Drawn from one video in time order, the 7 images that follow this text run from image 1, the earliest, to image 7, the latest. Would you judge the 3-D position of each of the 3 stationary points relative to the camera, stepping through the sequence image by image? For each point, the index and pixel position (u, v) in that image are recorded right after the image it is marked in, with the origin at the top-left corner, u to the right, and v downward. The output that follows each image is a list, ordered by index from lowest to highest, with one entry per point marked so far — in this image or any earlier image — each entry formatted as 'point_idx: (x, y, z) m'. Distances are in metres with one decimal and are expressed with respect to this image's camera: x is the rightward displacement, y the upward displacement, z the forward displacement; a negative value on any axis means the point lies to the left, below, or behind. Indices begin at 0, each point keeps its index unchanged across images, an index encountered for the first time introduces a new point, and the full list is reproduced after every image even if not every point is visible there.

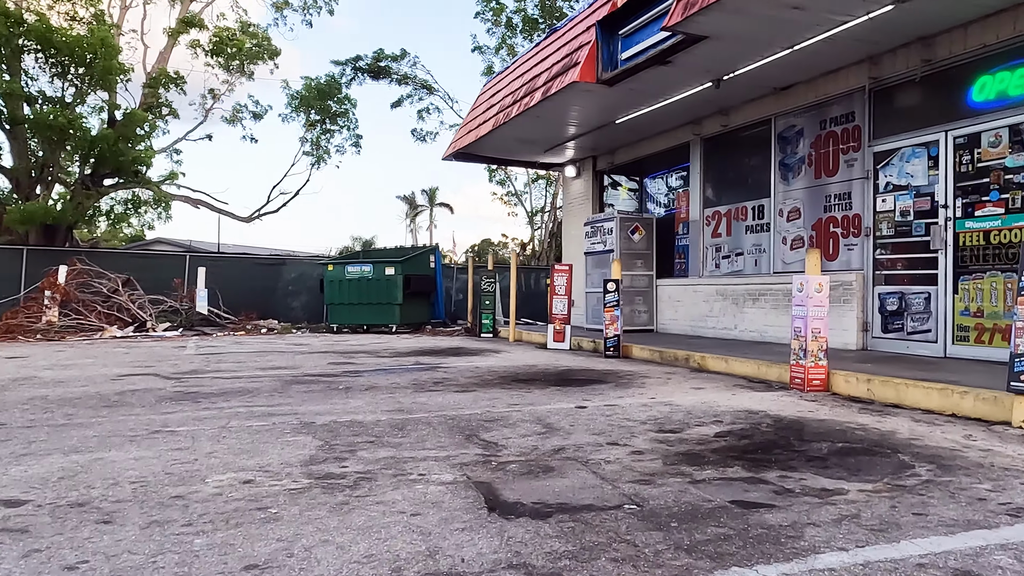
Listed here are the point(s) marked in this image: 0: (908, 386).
0: (+3.5, -0.9, +6.7) m
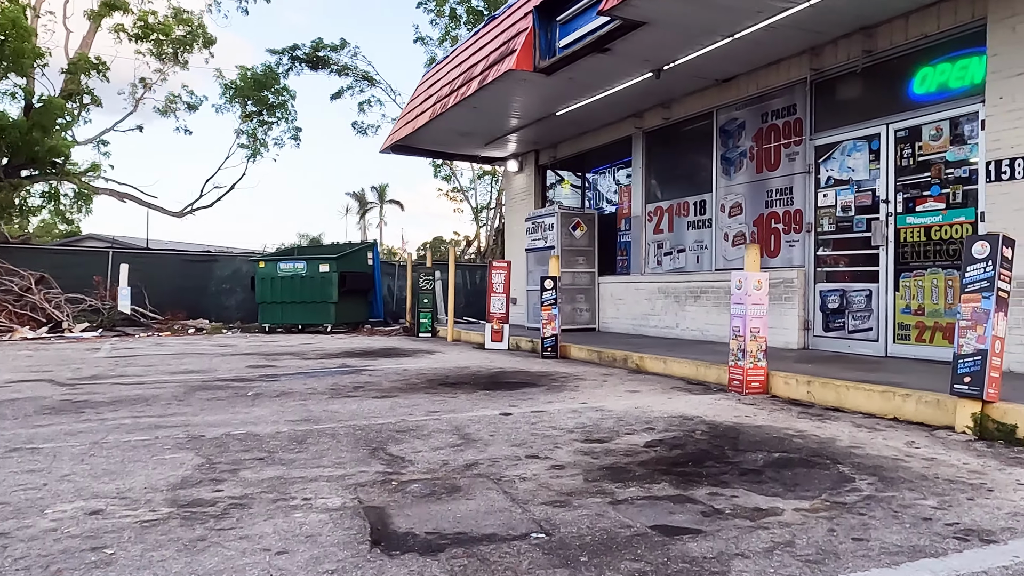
0: (+2.8, -0.8, +6.4) m
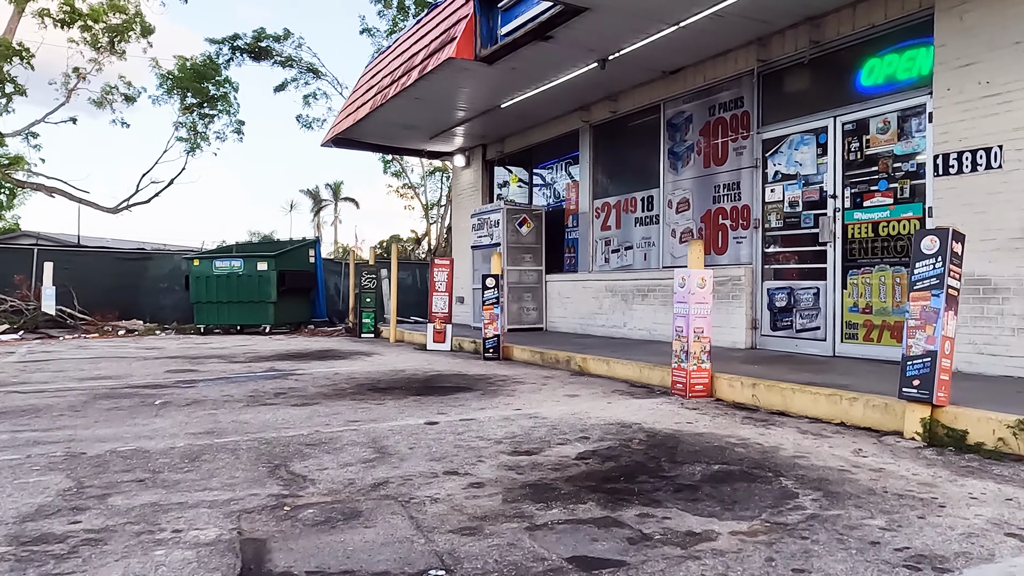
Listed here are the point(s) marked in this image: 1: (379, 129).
0: (+2.2, -0.8, +6.1) m
1: (-2.6, +3.2, +15.0) m
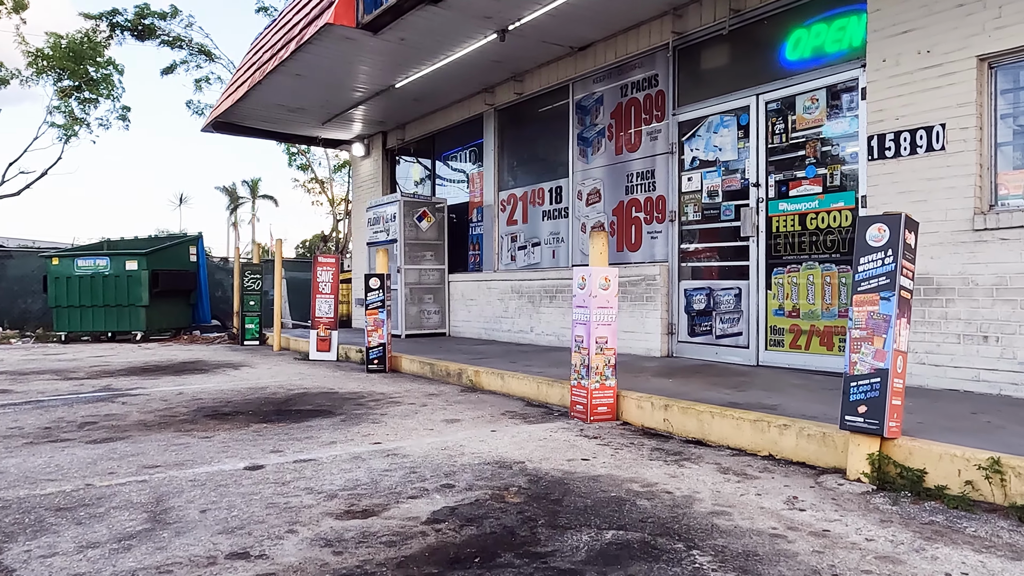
0: (+1.3, -0.8, +5.0) m
1: (-4.4, +3.1, +13.4) m
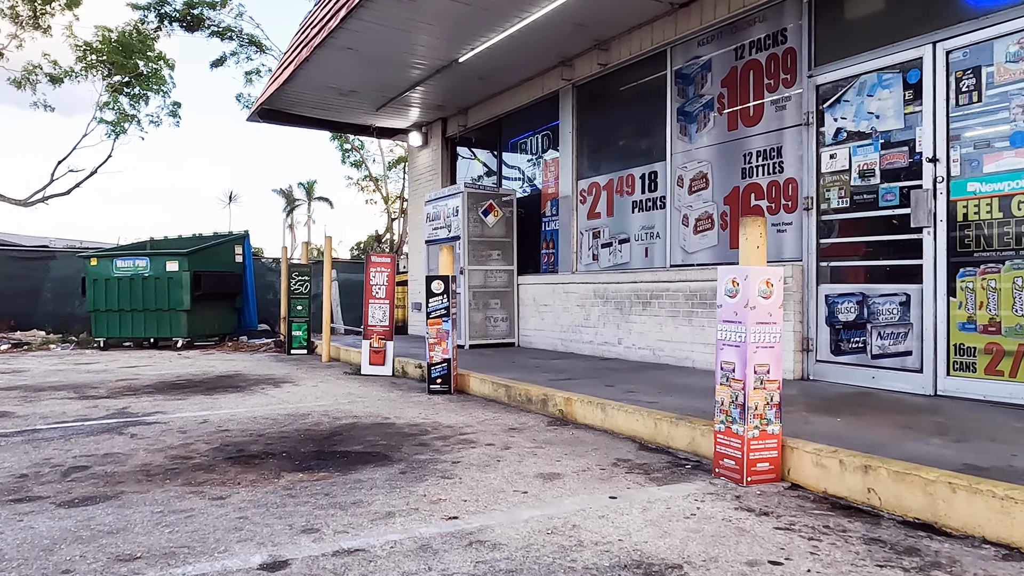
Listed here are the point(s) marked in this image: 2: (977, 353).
0: (+1.9, -0.9, +3.3) m
1: (-3.2, +3.1, +12.1) m
2: (+3.4, -0.5, +5.5) m
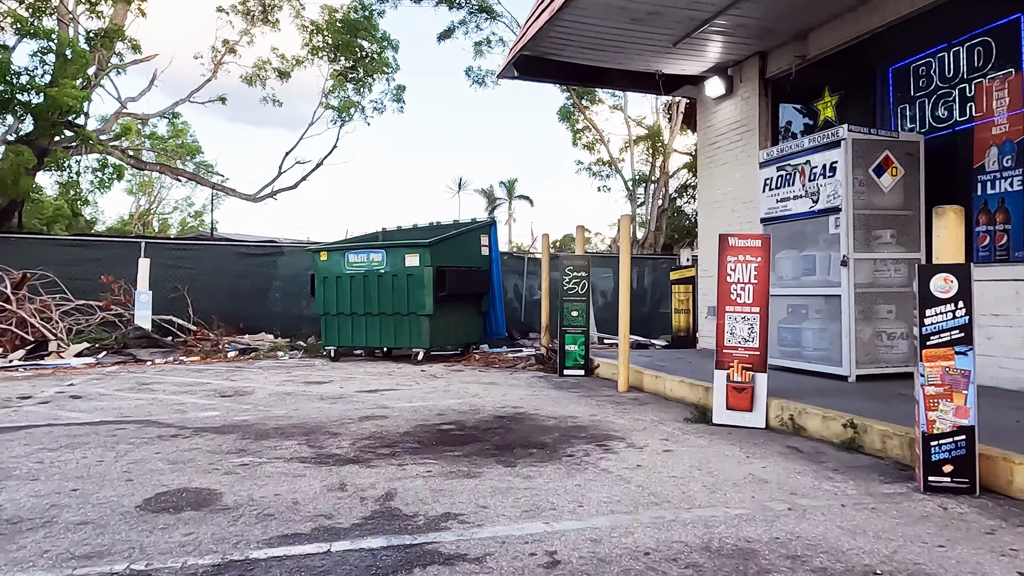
0: (+3.7, -0.9, -0.9) m
1: (+0.9, +3.1, +8.9) m
2: (+5.7, -0.5, +1.0) m
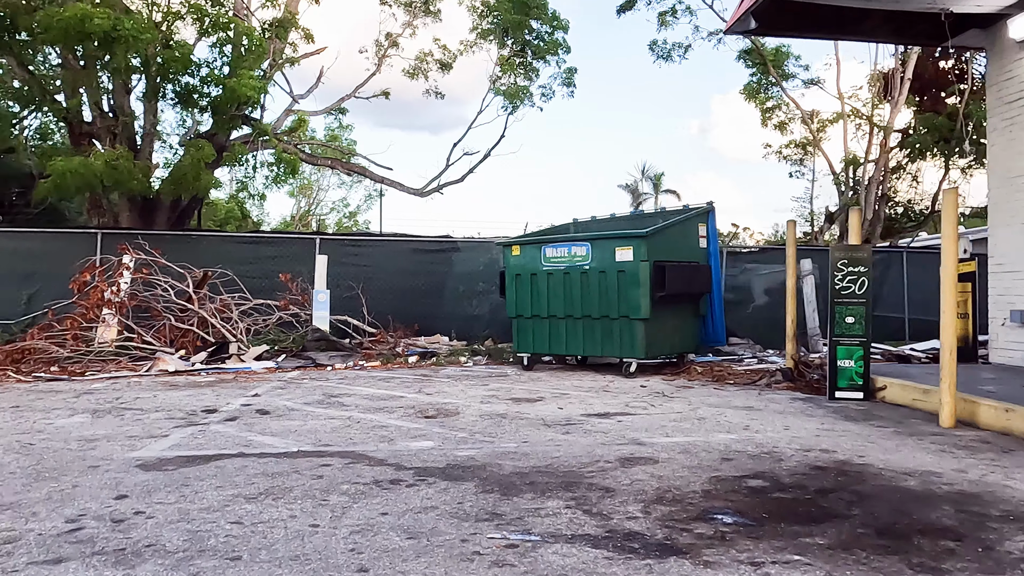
0: (+4.3, -0.9, -3.2) m
1: (+3.3, +3.1, +6.9) m
2: (+6.6, -0.5, -1.8) m
